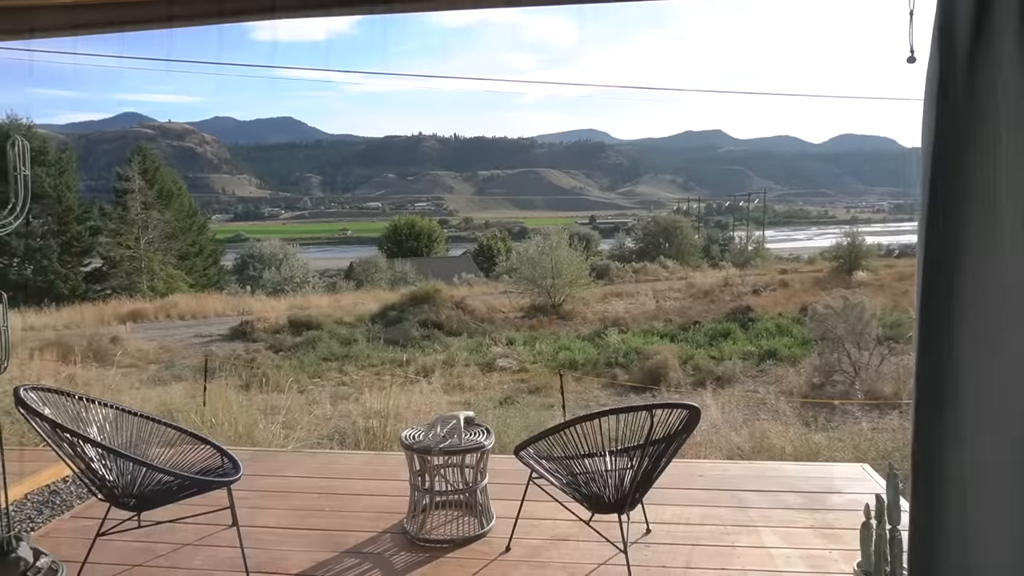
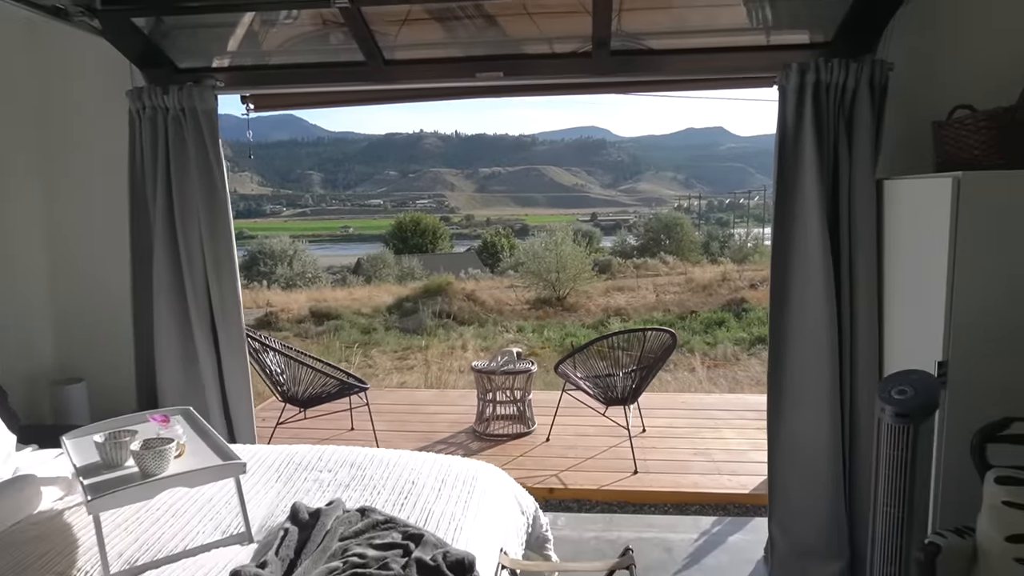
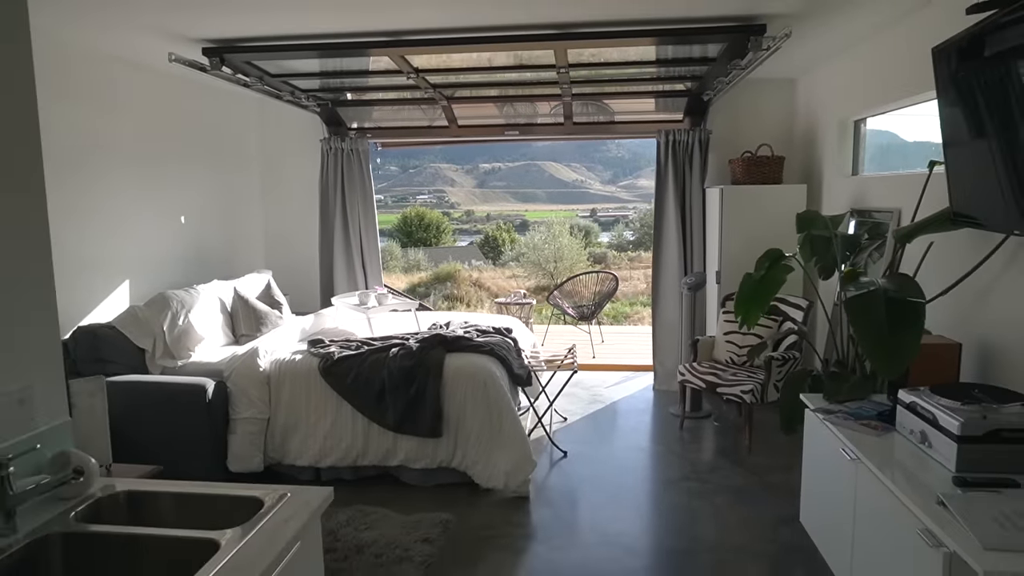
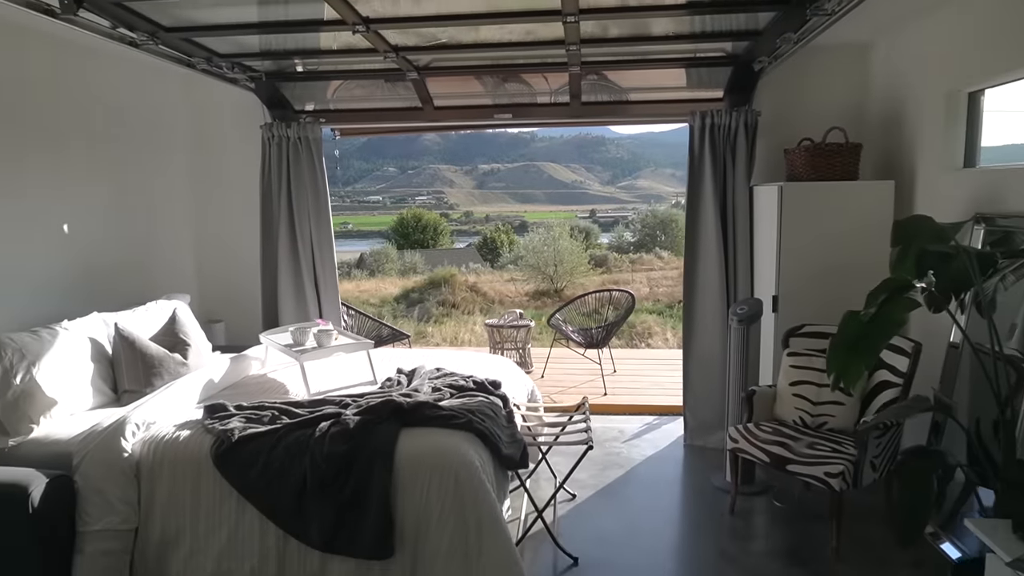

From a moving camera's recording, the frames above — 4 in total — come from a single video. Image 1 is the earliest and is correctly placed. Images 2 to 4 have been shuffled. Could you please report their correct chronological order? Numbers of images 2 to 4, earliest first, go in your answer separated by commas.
2, 4, 3
